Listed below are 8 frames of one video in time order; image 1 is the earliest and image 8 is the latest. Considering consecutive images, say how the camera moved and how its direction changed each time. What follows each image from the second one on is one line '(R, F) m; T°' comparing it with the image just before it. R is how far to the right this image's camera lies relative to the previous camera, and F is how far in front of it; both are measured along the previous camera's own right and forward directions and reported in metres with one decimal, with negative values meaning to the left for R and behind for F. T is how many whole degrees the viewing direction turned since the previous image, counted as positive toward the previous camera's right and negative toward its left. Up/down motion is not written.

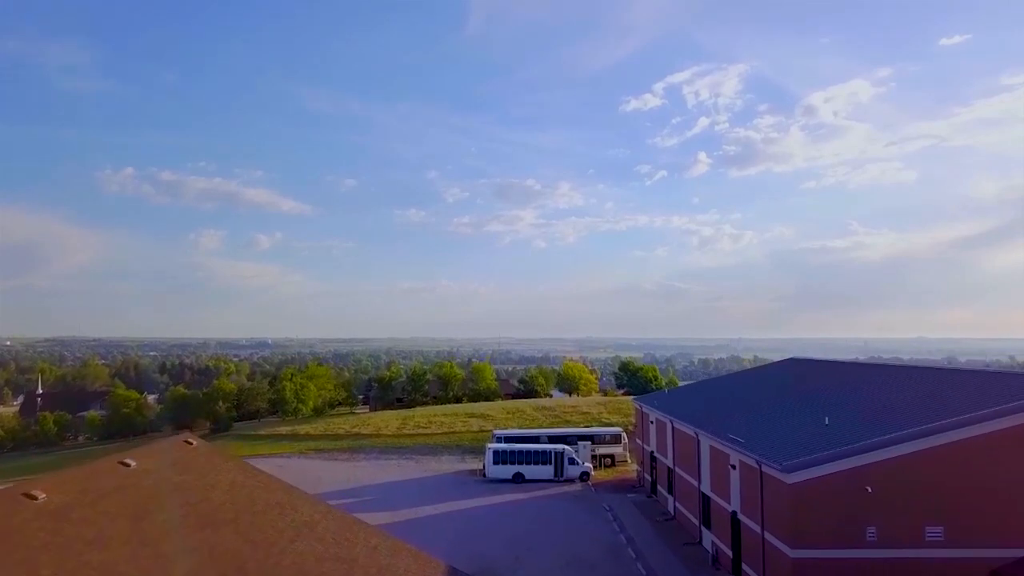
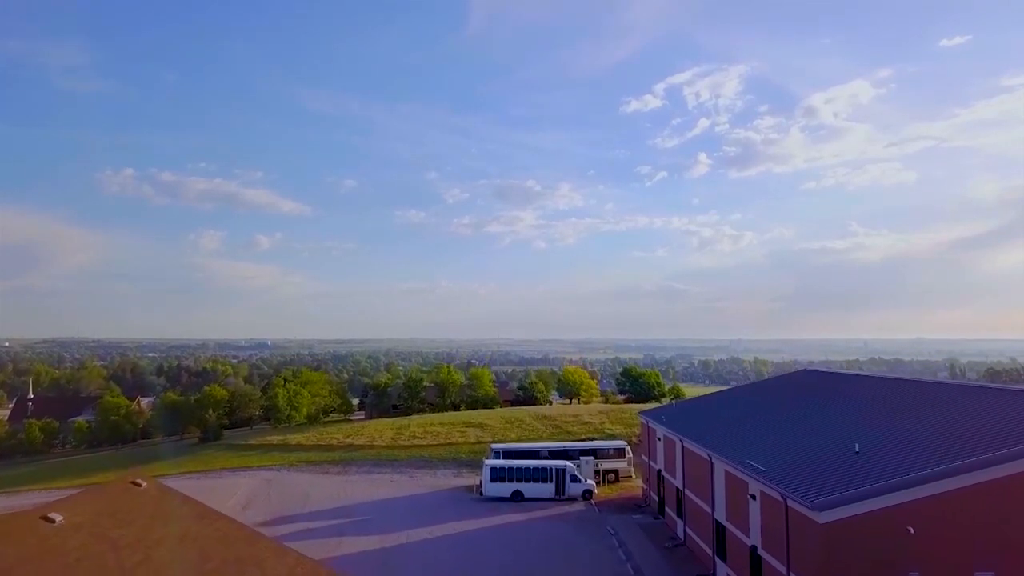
(0.0, +1.3) m; 0°
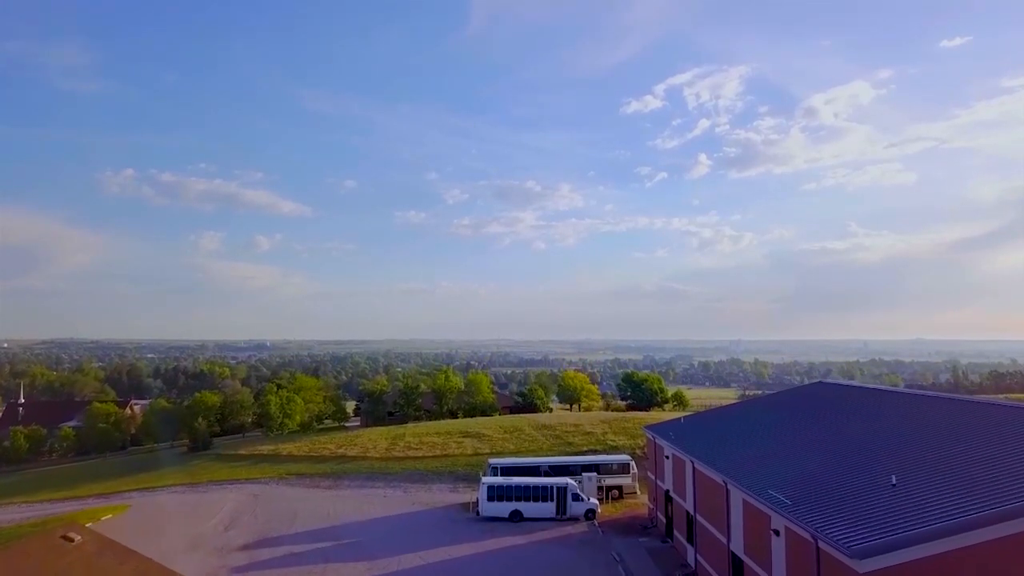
(+0.1, +1.3) m; 0°
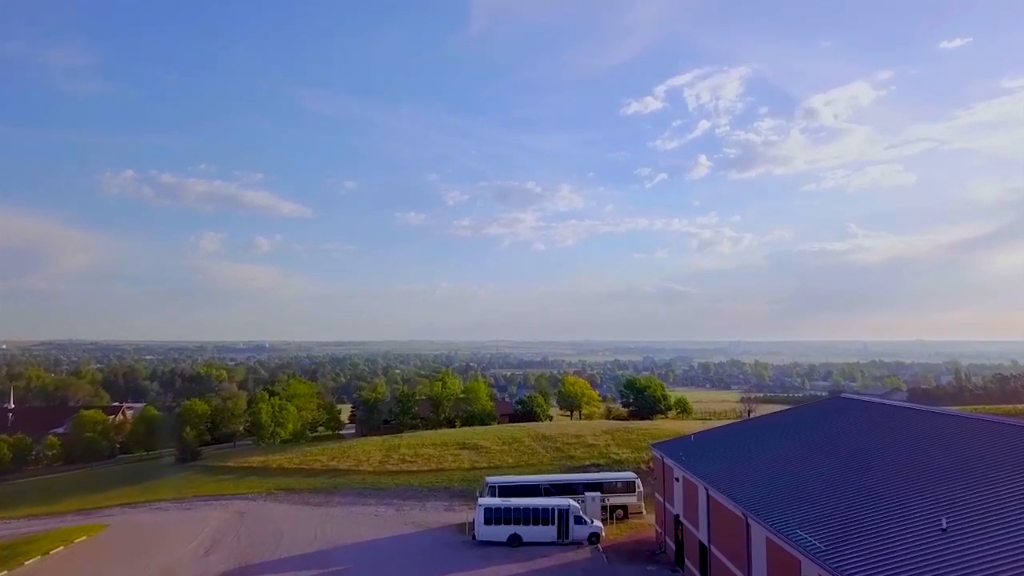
(0.0, +1.3) m; 0°
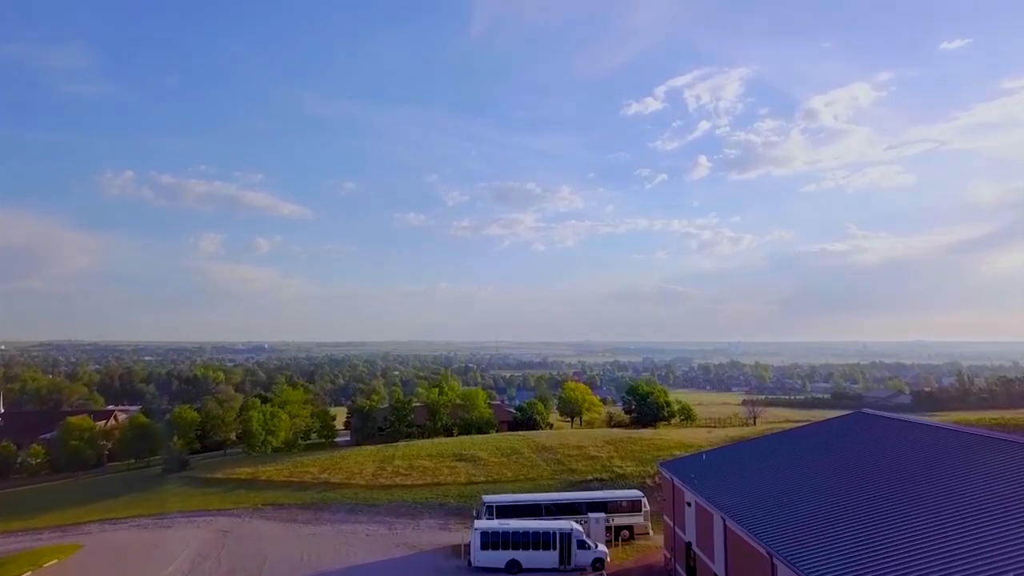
(0.0, +1.3) m; 0°
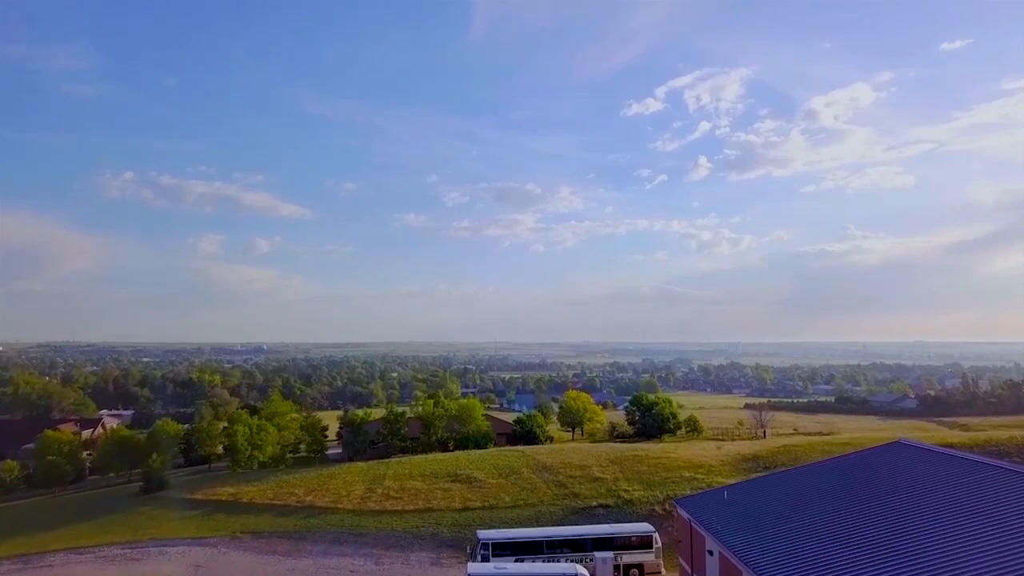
(+0.1, +2.0) m; 0°
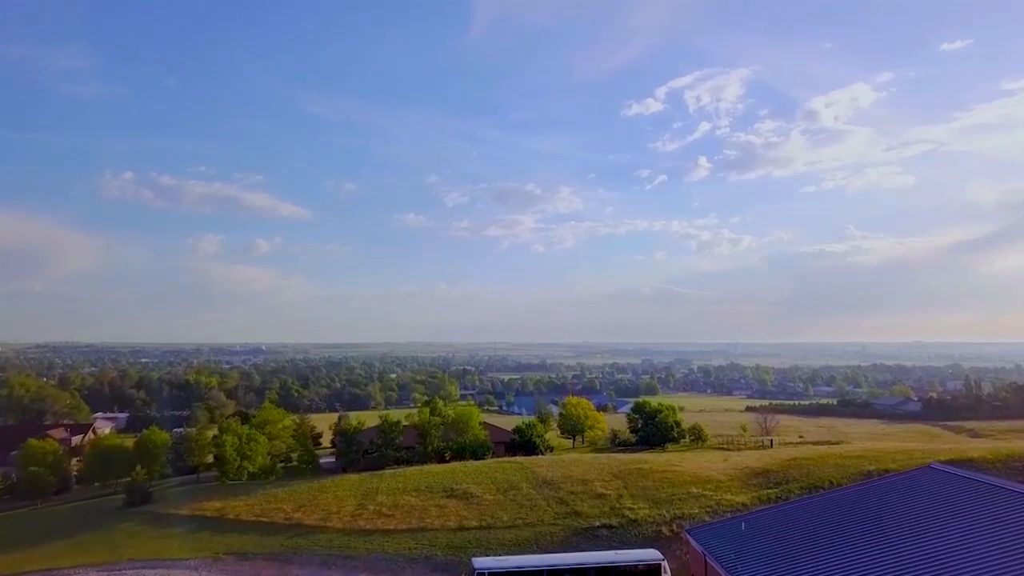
(+0.1, +1.4) m; 0°
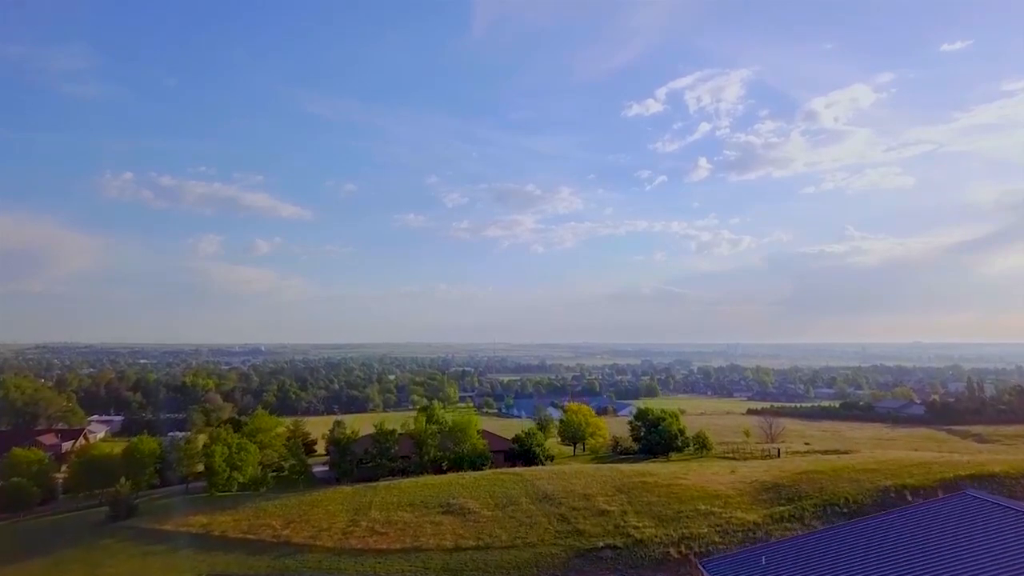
(0.0, +1.3) m; 0°
